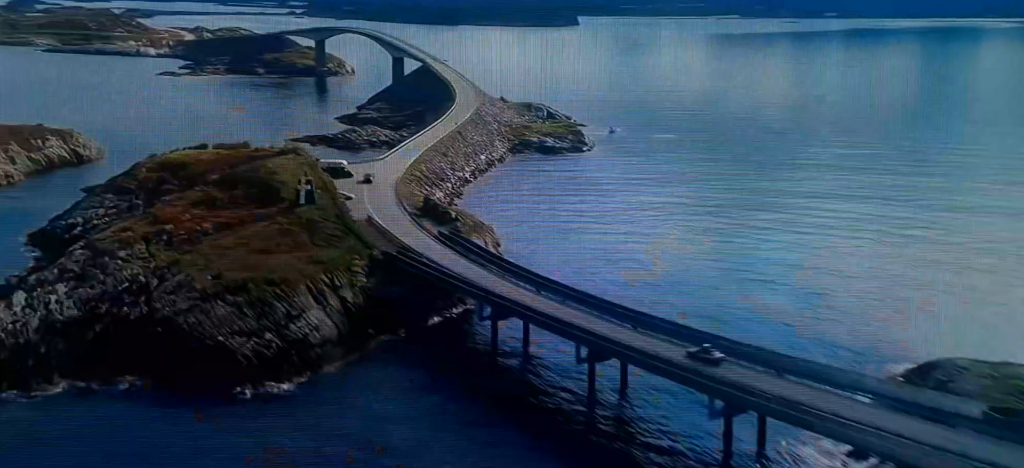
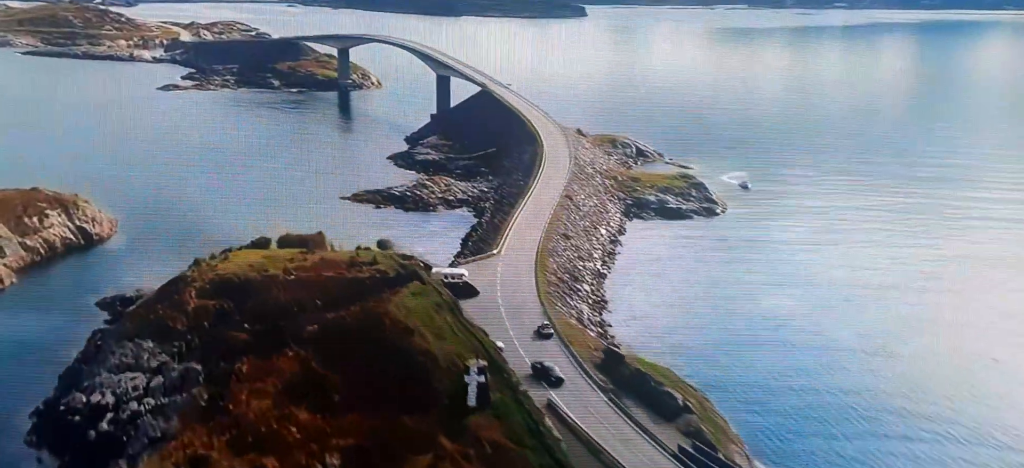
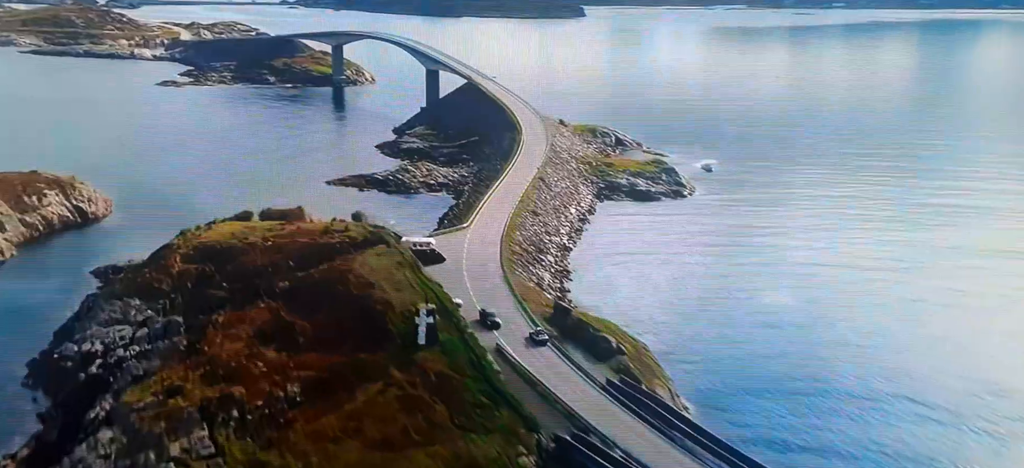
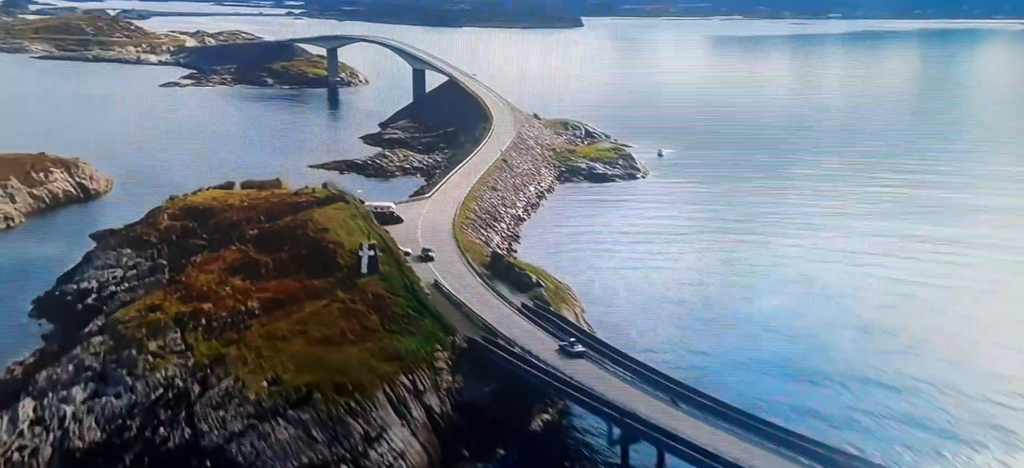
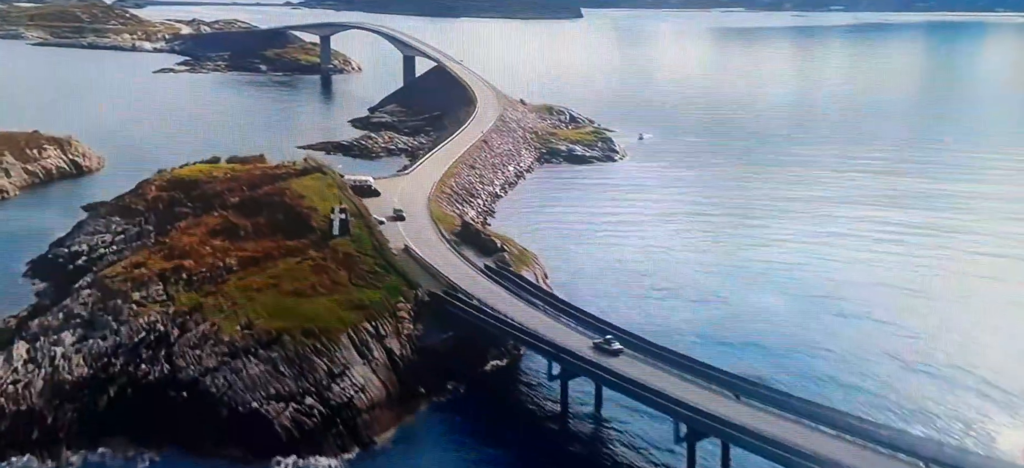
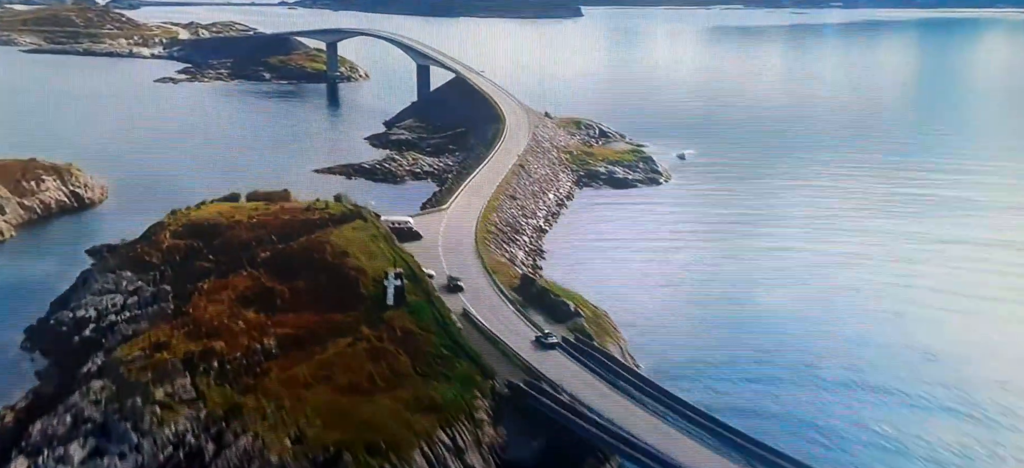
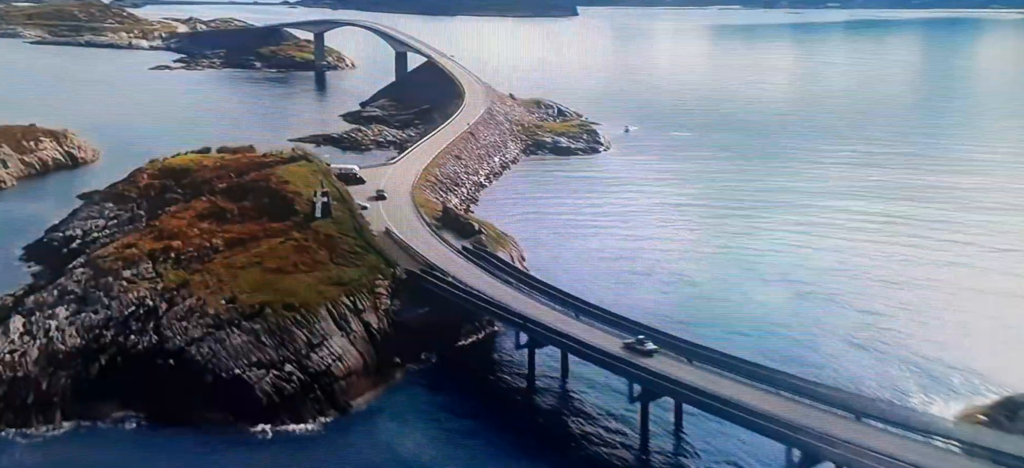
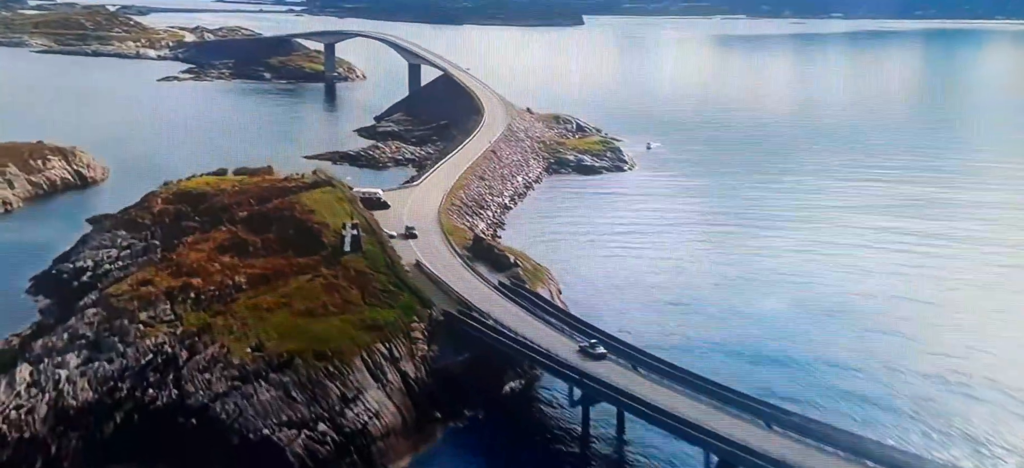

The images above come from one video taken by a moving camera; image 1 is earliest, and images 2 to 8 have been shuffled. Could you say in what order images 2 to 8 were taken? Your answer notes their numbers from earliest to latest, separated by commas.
7, 5, 8, 4, 6, 3, 2
